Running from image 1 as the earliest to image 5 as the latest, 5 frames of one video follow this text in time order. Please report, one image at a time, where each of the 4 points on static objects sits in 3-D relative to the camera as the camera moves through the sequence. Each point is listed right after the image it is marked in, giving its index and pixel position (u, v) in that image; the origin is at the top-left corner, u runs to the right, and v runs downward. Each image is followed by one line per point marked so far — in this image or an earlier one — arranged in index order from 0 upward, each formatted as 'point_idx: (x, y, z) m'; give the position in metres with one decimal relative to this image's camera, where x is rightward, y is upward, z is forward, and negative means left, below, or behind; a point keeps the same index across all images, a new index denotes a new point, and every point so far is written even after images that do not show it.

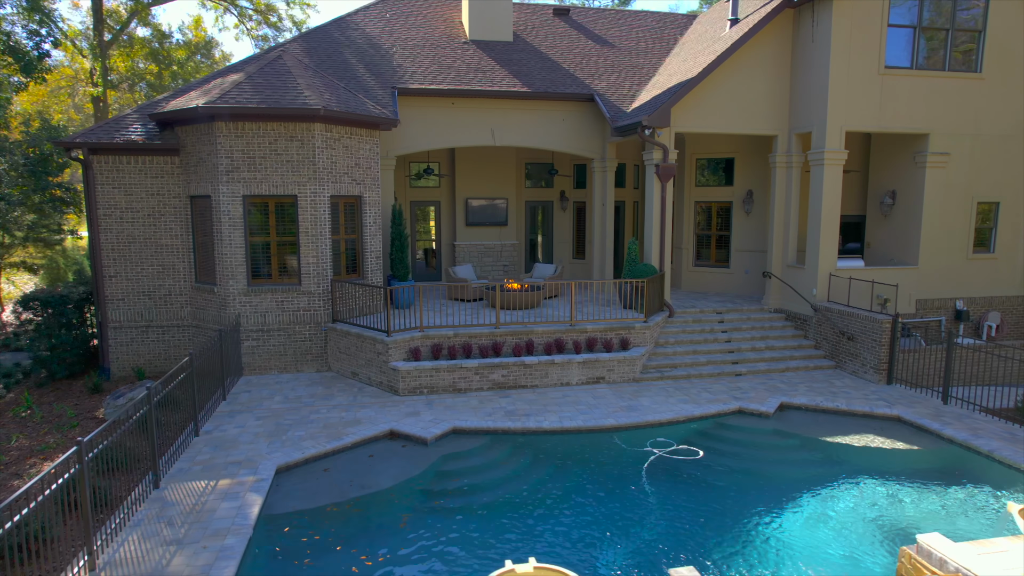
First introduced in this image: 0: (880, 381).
0: (+6.9, -1.7, +11.5) m
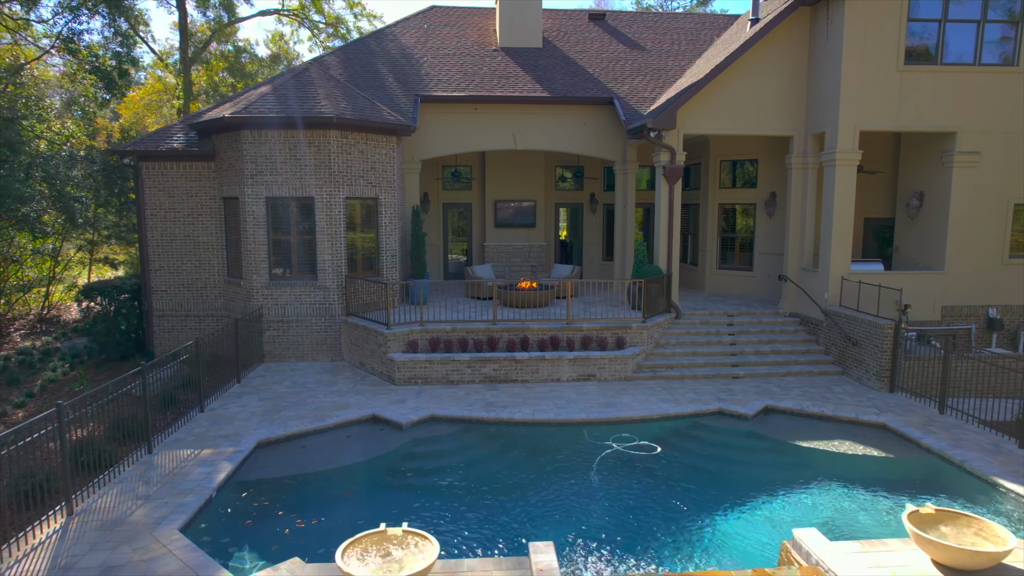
0: (+6.7, -1.8, +11.0) m
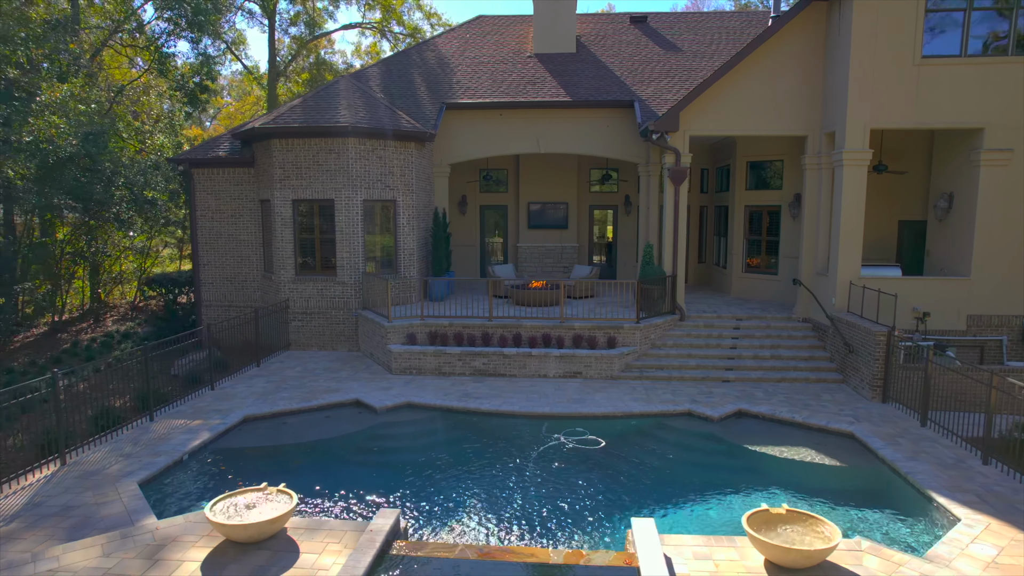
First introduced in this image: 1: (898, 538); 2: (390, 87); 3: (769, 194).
0: (+6.2, -1.9, +10.5) m
1: (+4.2, -2.7, +6.5) m
2: (-3.6, +5.9, +17.9) m
3: (+6.7, +2.4, +15.9) m
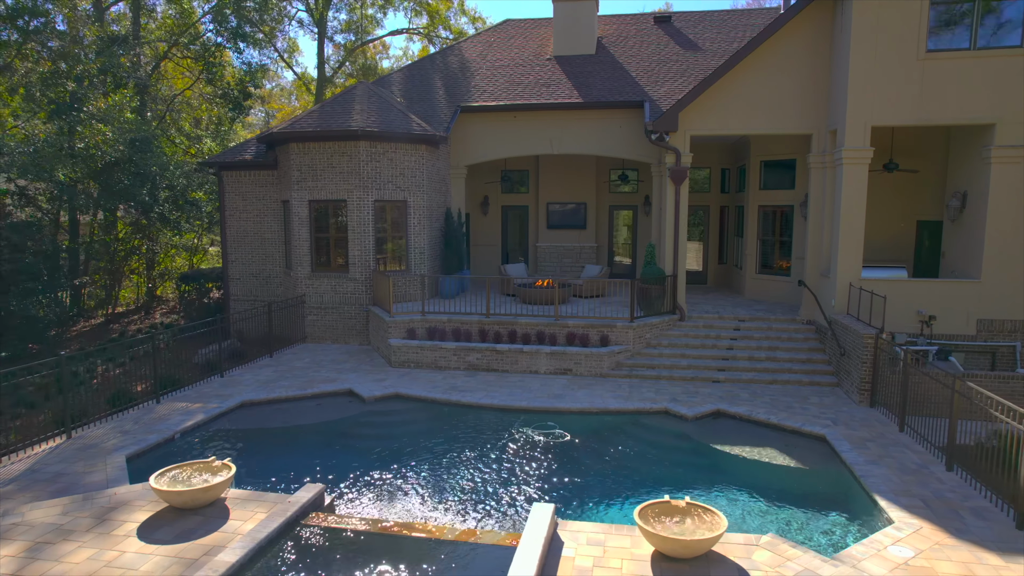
0: (+5.9, -1.9, +10.3) m
1: (+3.4, -2.7, +6.5) m
2: (-3.1, +6.0, +18.5) m
3: (+6.9, +2.4, +15.6) m
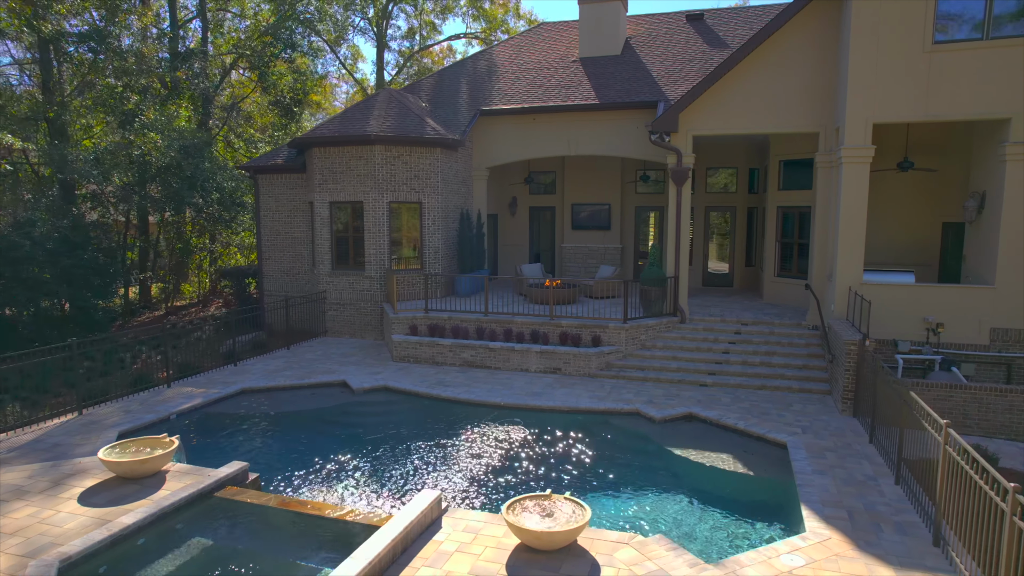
0: (+5.4, -2.0, +9.9) m
1: (+2.5, -2.7, +6.4) m
2: (-2.4, +6.0, +19.2) m
3: (+7.1, +2.3, +15.0) m
